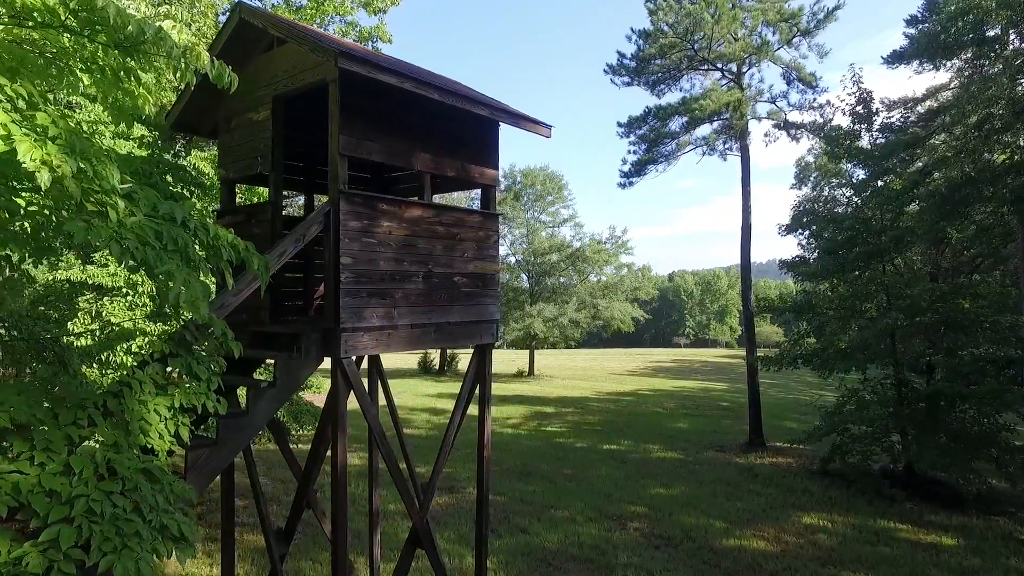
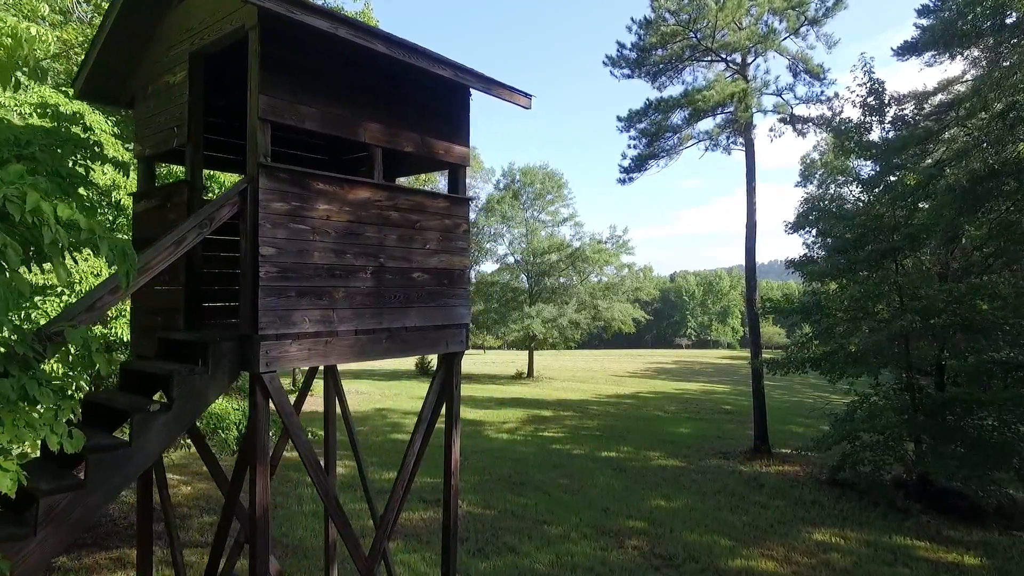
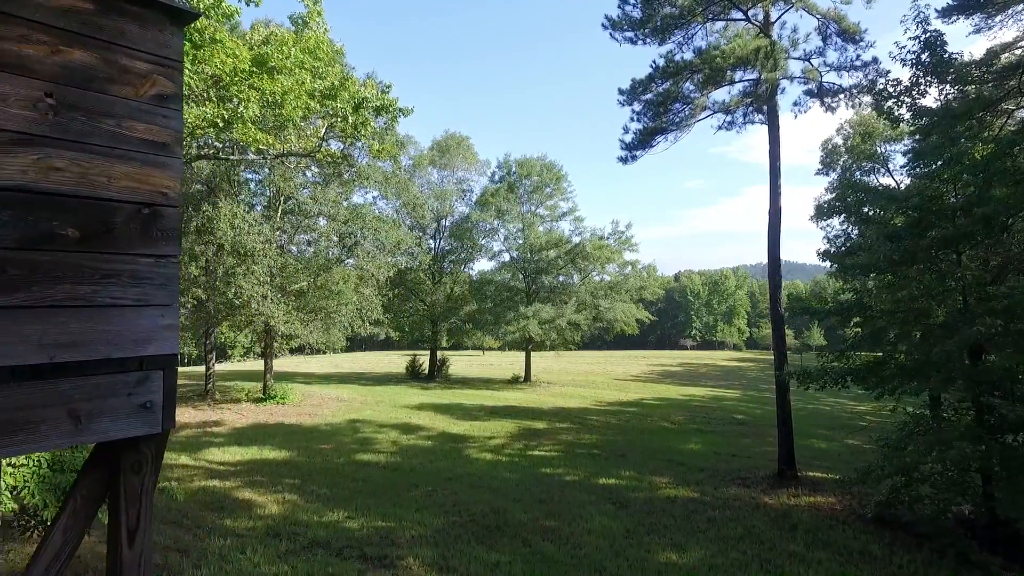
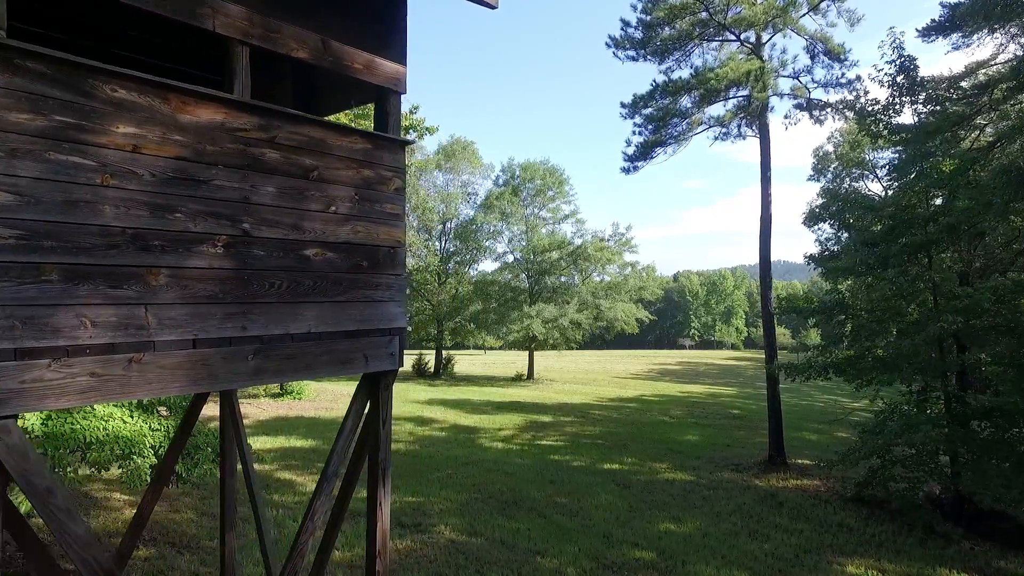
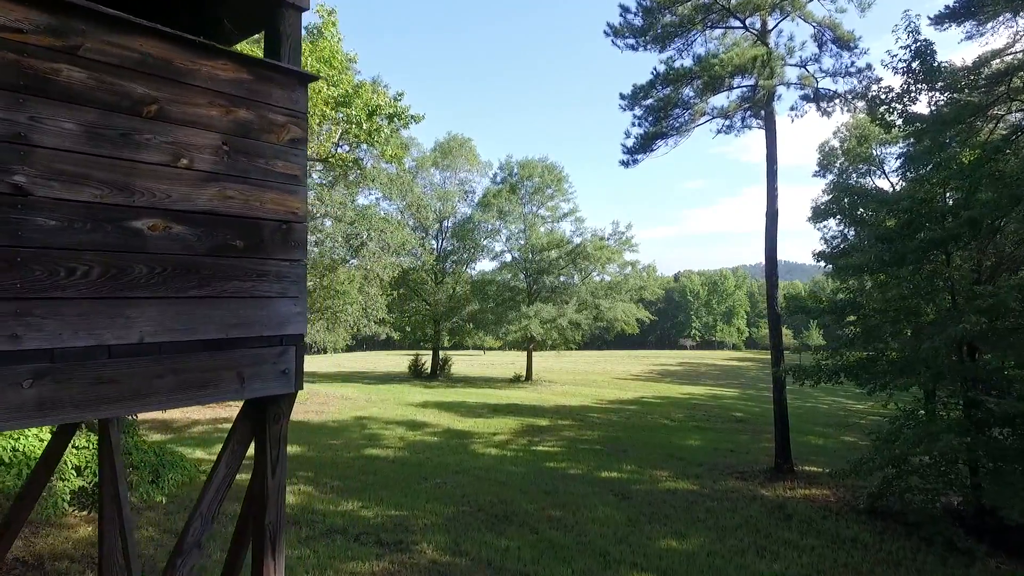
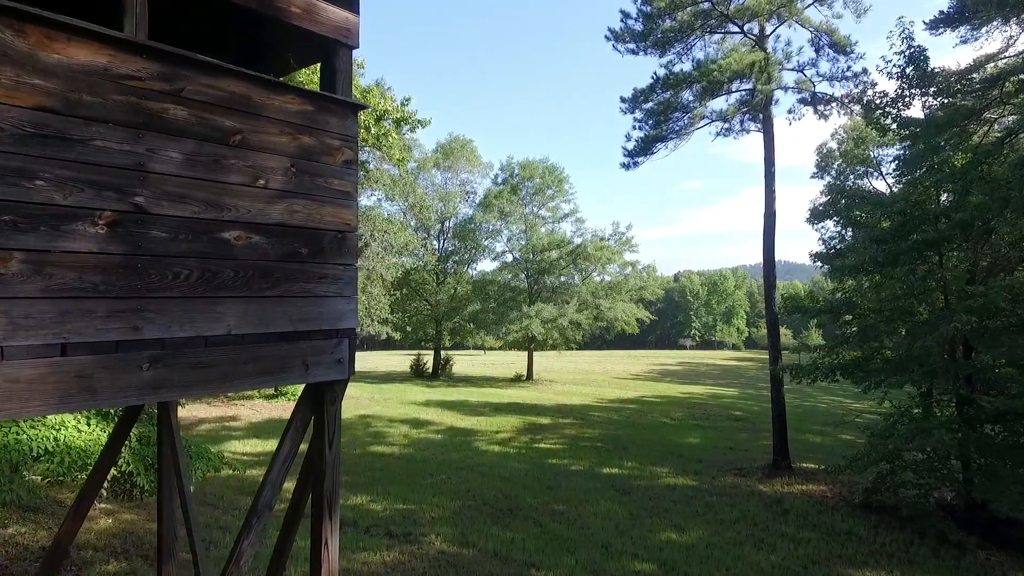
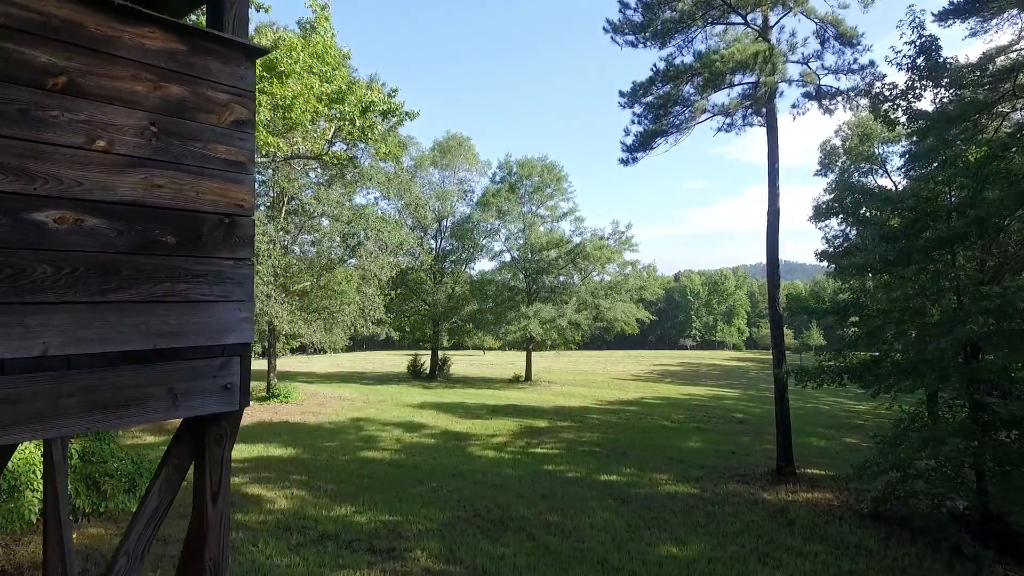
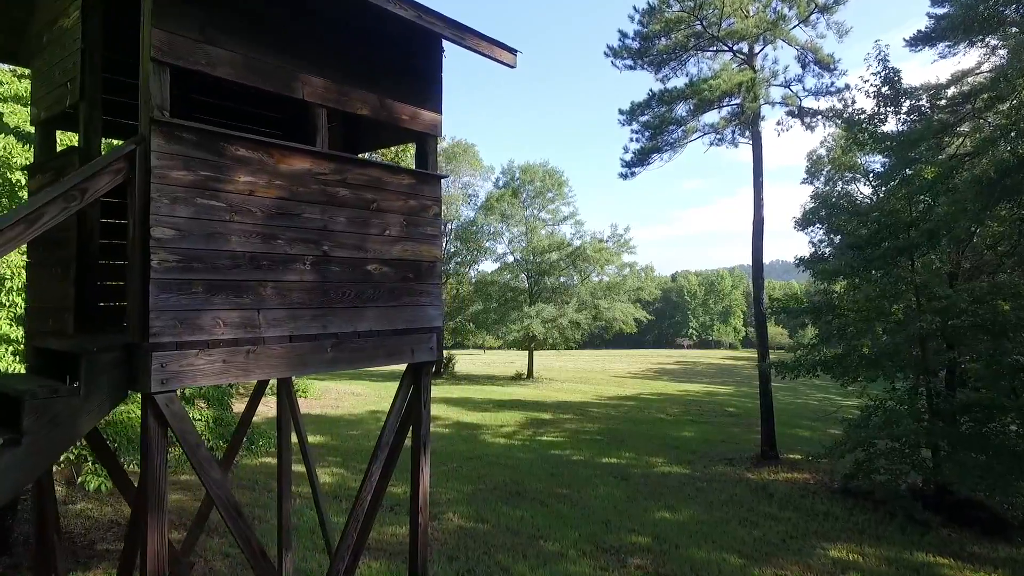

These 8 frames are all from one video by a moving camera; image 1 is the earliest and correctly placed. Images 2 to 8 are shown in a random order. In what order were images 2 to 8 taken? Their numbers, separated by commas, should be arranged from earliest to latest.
2, 8, 4, 6, 5, 7, 3
